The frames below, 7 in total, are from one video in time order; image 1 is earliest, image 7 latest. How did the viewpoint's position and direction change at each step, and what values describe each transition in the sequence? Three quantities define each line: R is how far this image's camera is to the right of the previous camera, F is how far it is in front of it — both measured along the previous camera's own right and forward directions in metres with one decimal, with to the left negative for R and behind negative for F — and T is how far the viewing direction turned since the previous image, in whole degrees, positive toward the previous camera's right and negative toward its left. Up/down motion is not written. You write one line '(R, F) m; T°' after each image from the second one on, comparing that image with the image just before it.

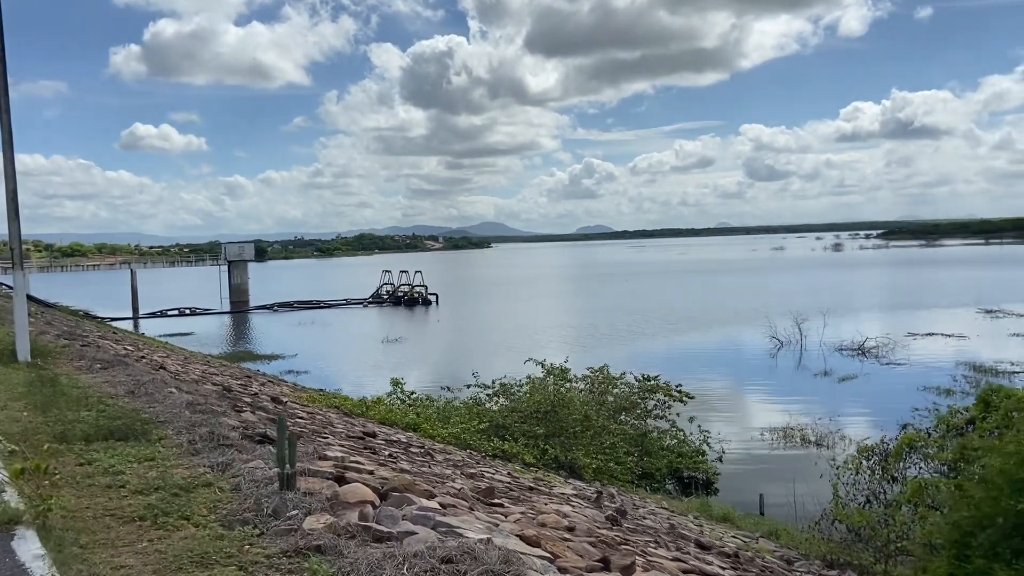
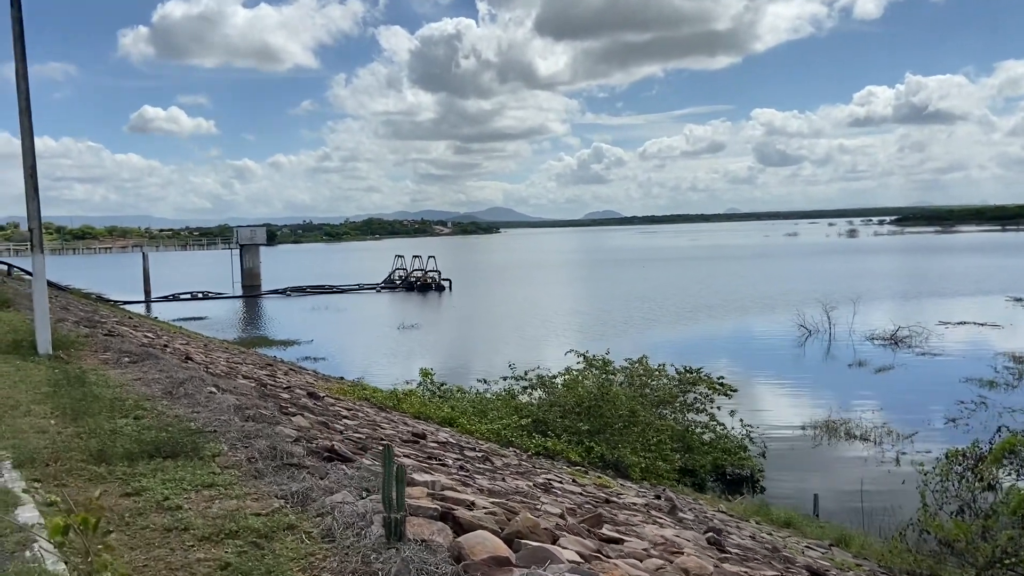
(-0.6, +0.8) m; -1°
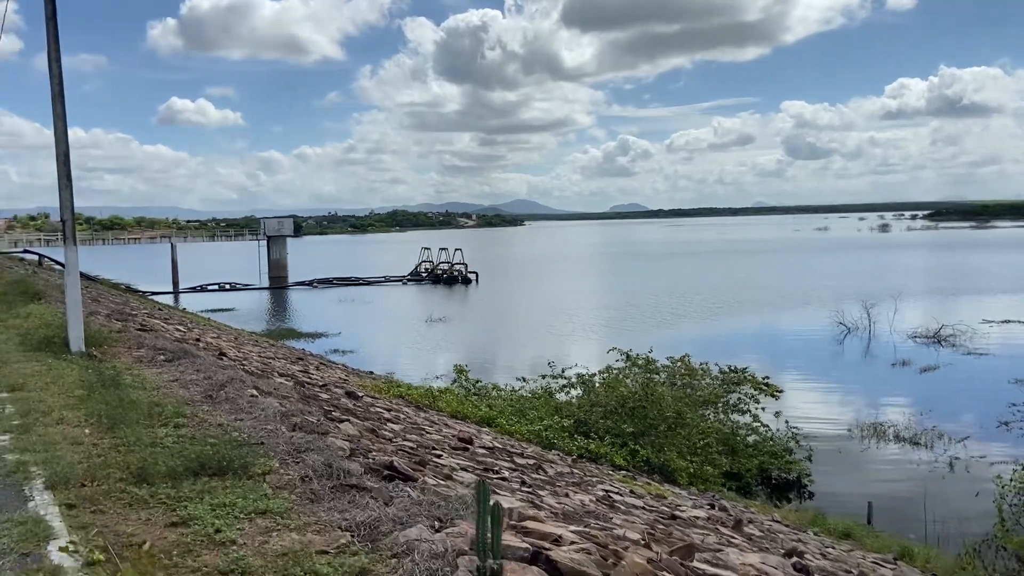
(-0.3, +0.5) m; -2°
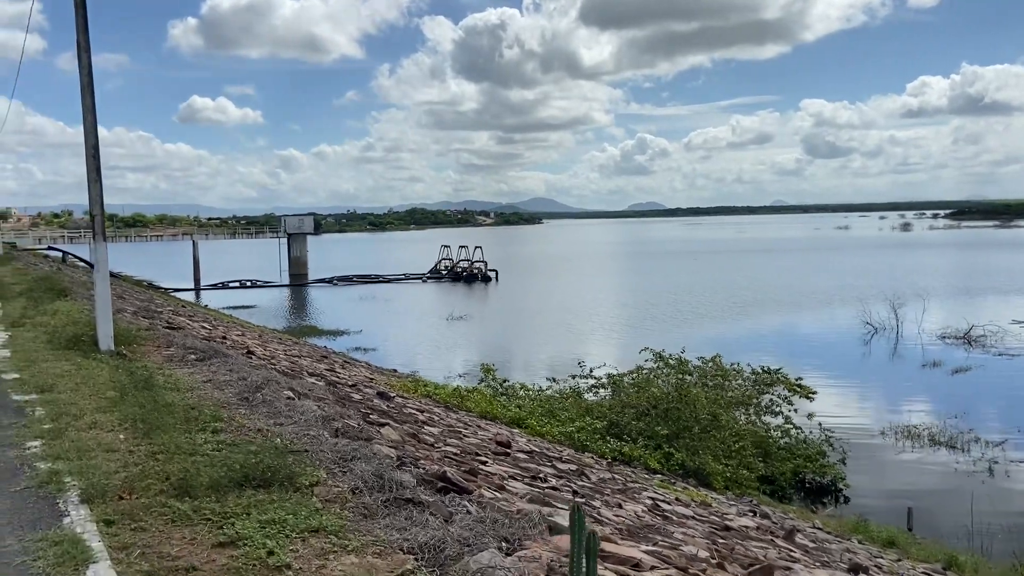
(-0.2, +0.3) m; -1°
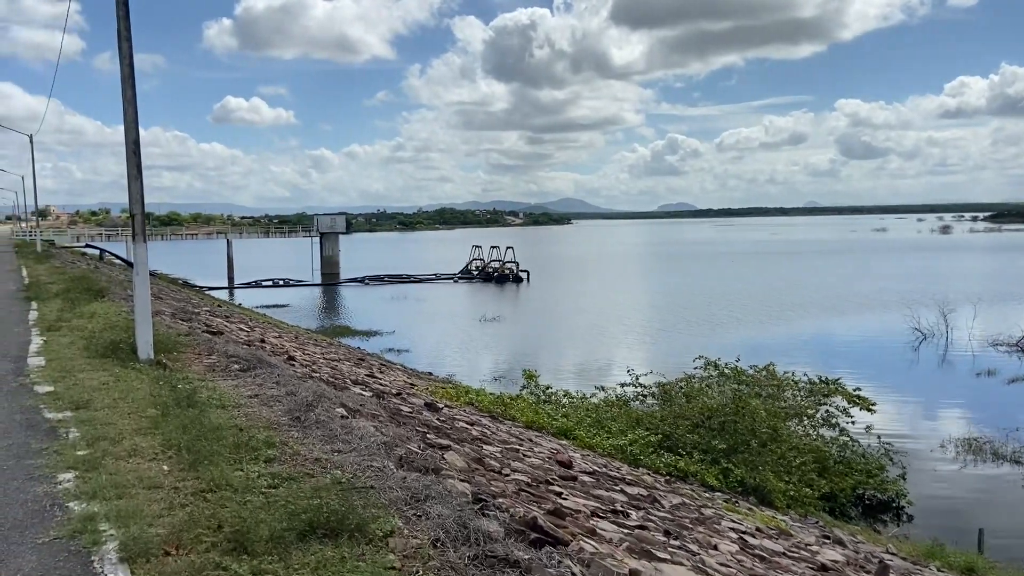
(-0.3, +0.6) m; -2°
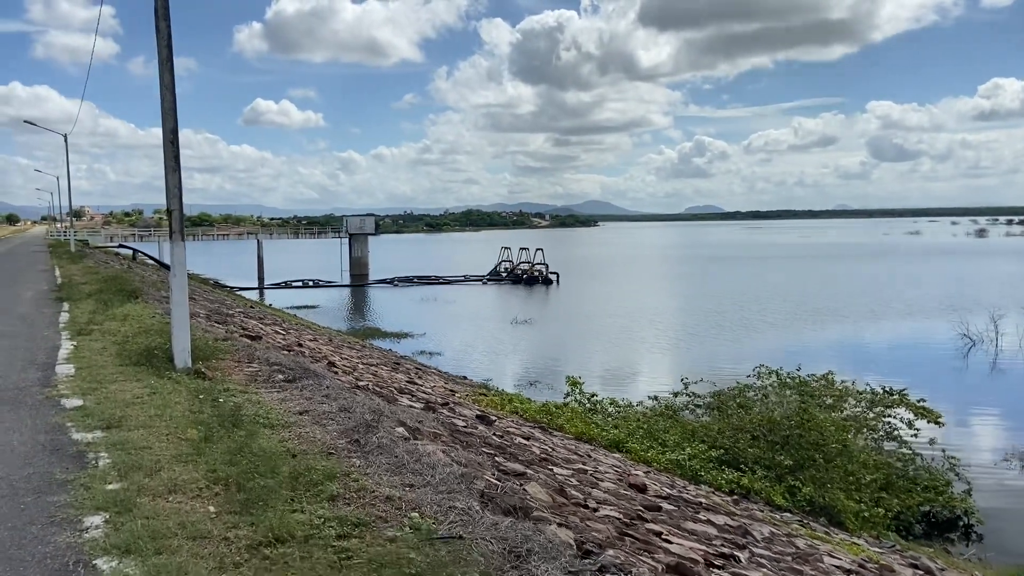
(-0.4, +0.7) m; -2°
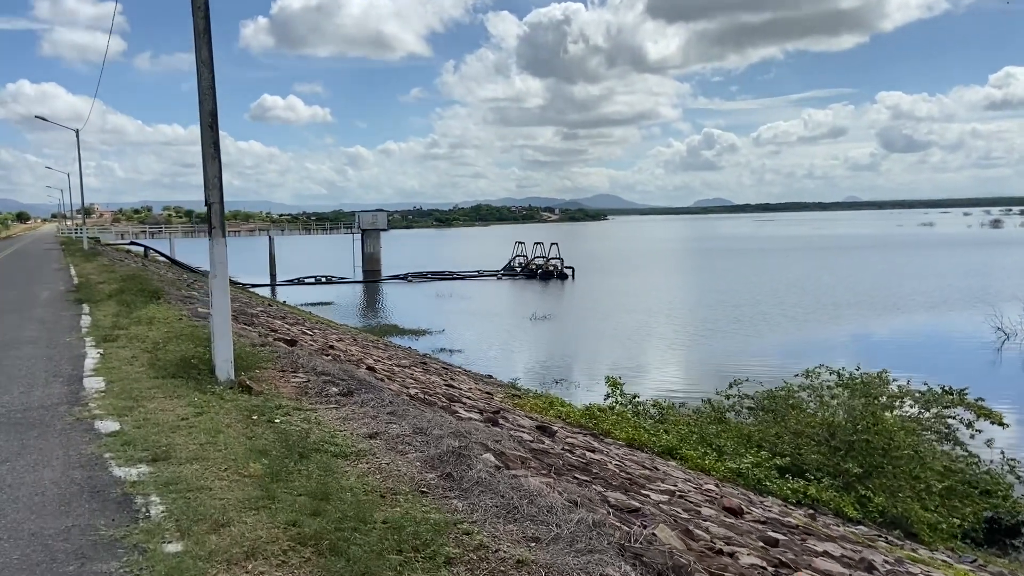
(-0.5, +0.7) m; -1°
